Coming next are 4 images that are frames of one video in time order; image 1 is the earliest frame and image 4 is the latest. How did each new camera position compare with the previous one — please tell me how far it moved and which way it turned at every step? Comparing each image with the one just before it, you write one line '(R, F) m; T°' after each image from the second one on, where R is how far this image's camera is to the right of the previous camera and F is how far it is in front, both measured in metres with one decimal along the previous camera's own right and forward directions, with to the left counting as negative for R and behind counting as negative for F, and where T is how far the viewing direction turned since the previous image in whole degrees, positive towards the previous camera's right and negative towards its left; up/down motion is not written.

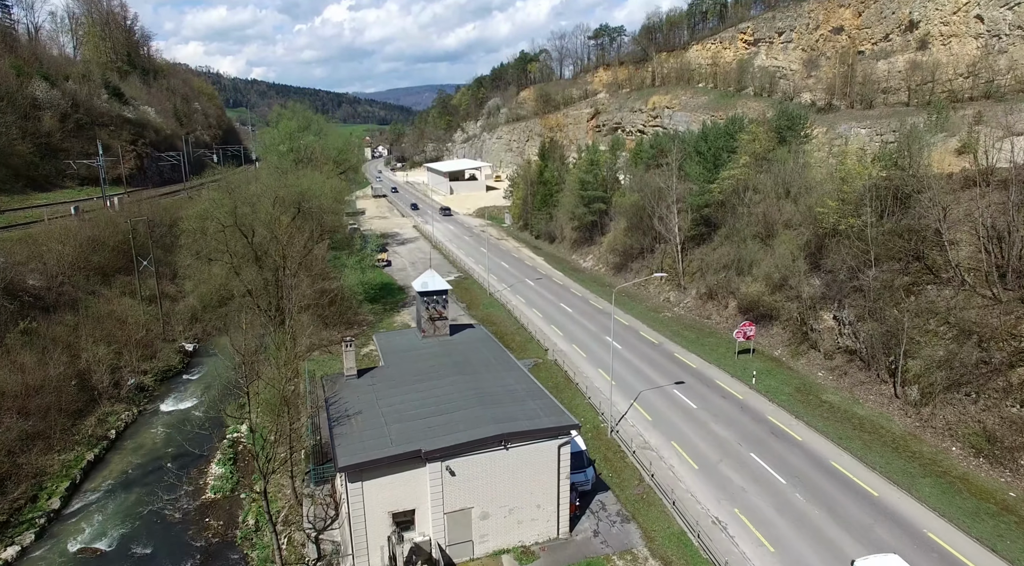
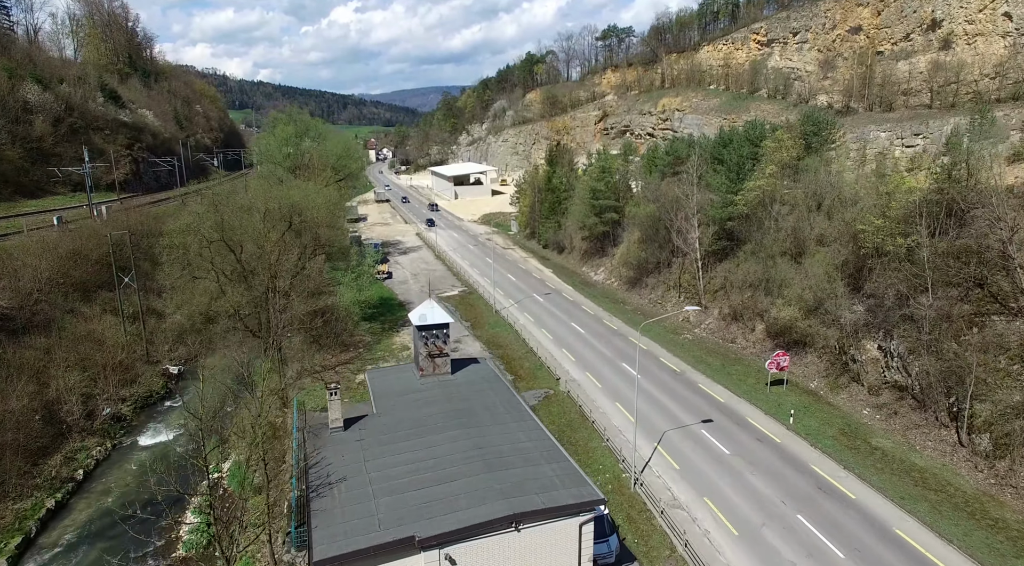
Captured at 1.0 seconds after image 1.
(-0.2, +3.4) m; 0°
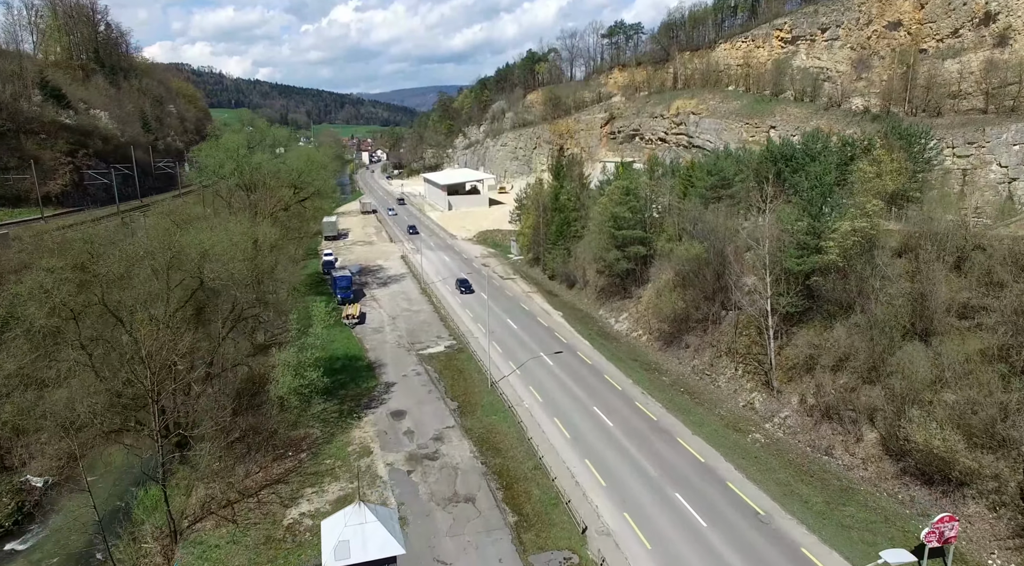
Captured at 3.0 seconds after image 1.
(-0.2, +12.5) m; 0°
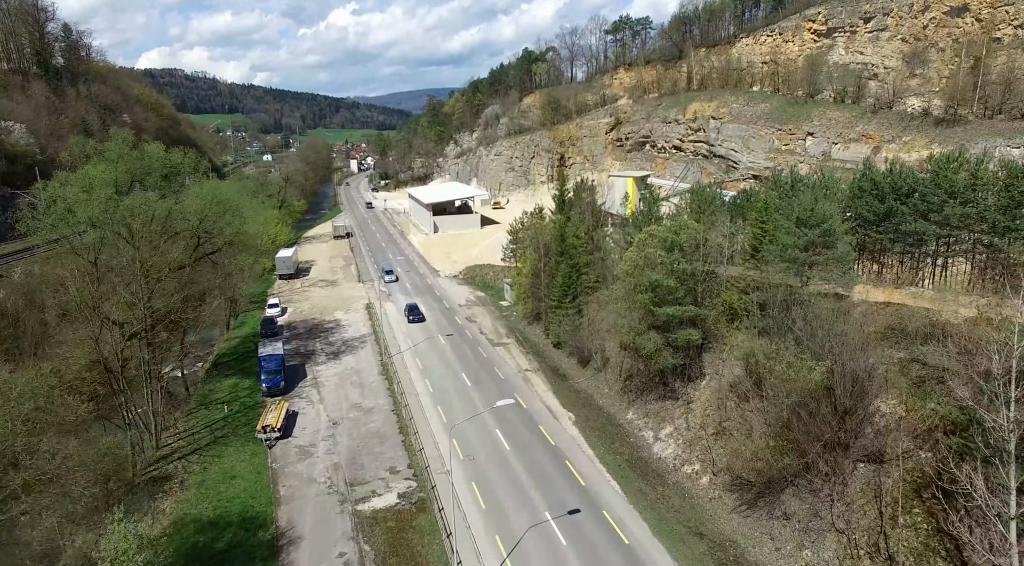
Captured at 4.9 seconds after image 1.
(+0.6, +16.5) m; 0°
